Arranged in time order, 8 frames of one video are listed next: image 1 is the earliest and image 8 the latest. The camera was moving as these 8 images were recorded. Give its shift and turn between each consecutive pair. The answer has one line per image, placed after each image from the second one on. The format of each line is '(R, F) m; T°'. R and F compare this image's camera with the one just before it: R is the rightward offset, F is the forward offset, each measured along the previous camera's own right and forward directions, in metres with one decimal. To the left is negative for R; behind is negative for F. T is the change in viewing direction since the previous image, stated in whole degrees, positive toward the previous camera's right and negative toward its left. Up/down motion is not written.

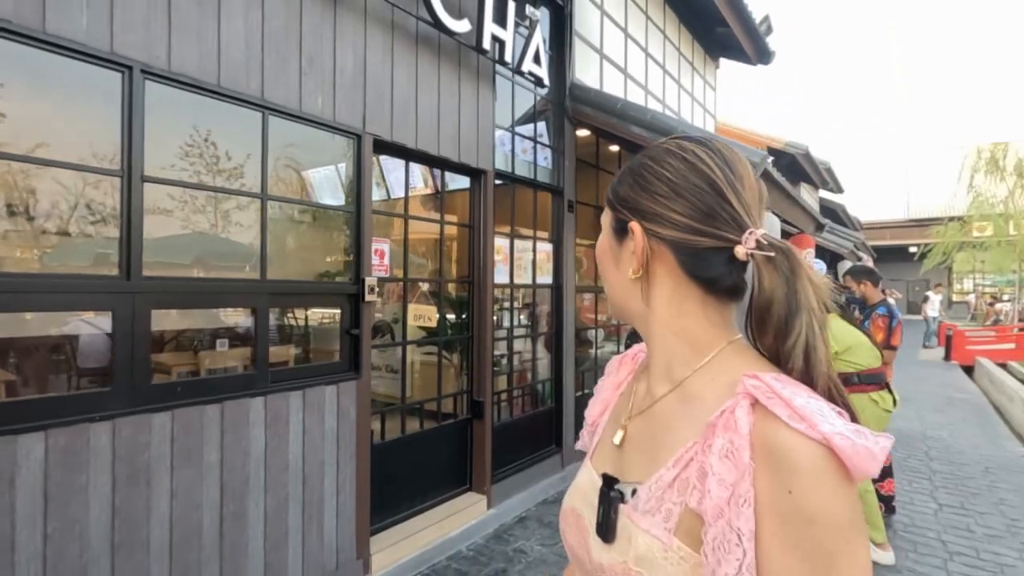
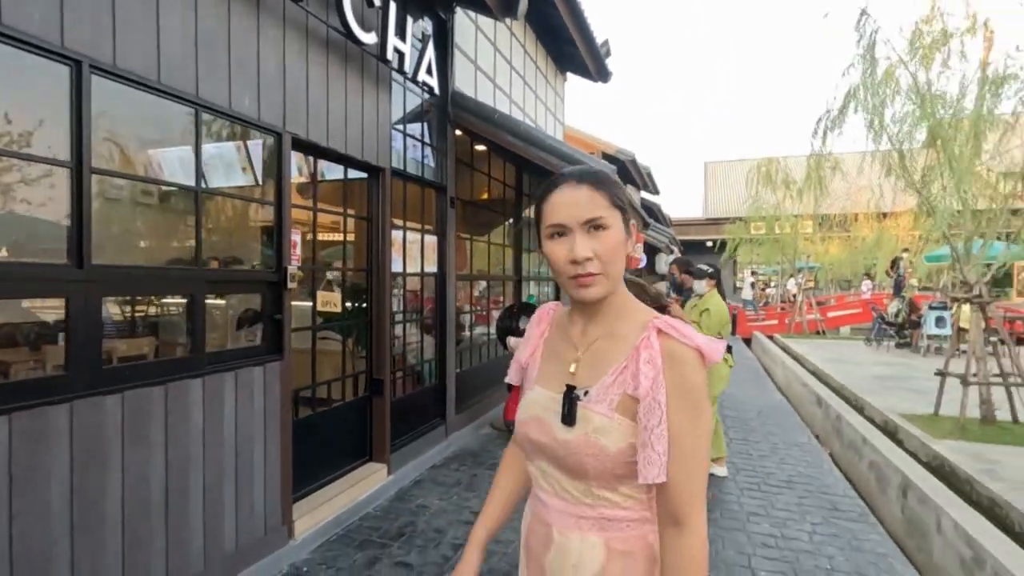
(-0.5, -0.4) m; +16°
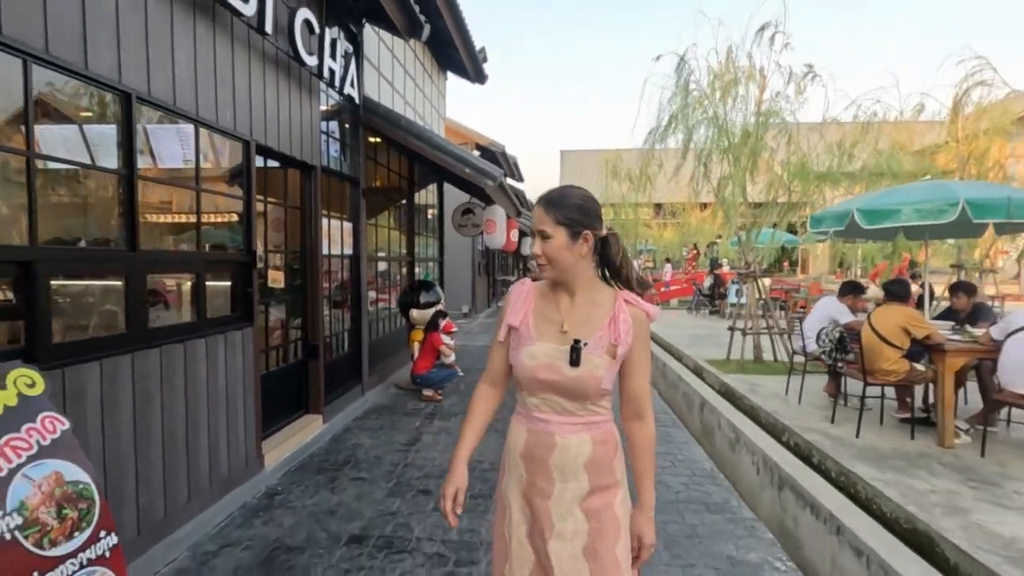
(-0.5, -1.1) m; +13°
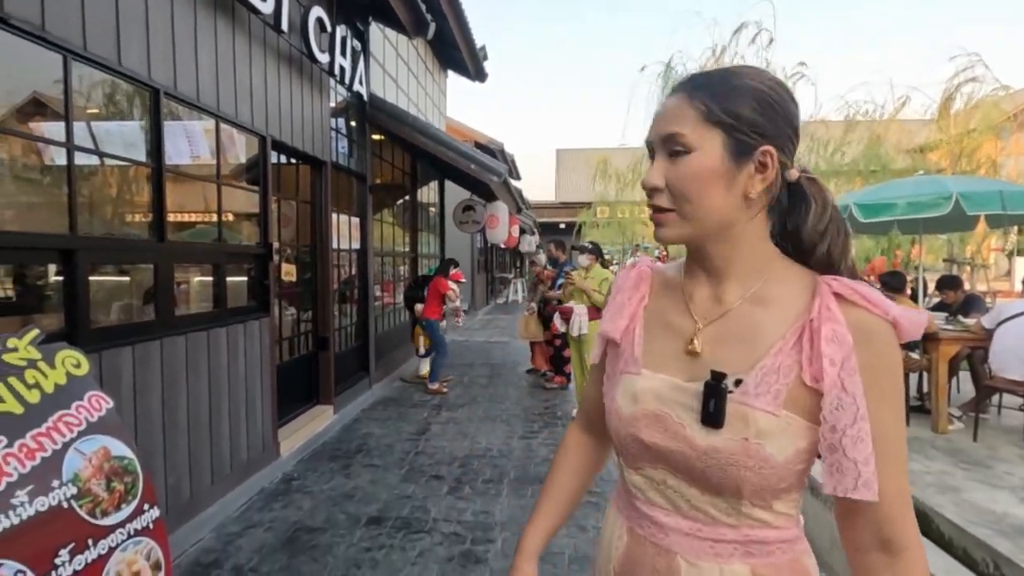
(-0.1, -0.1) m; +1°
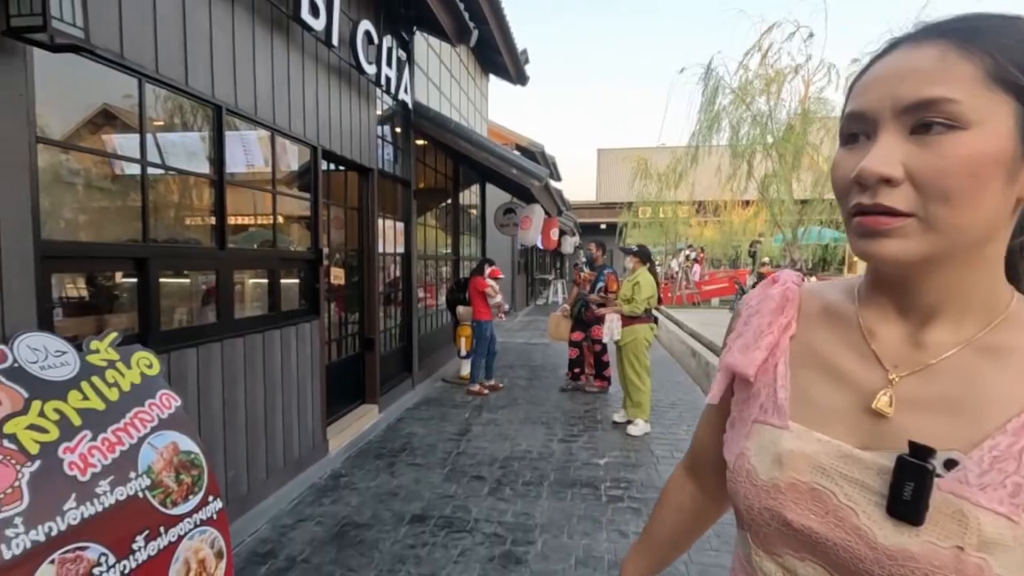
(0.0, -0.1) m; -4°
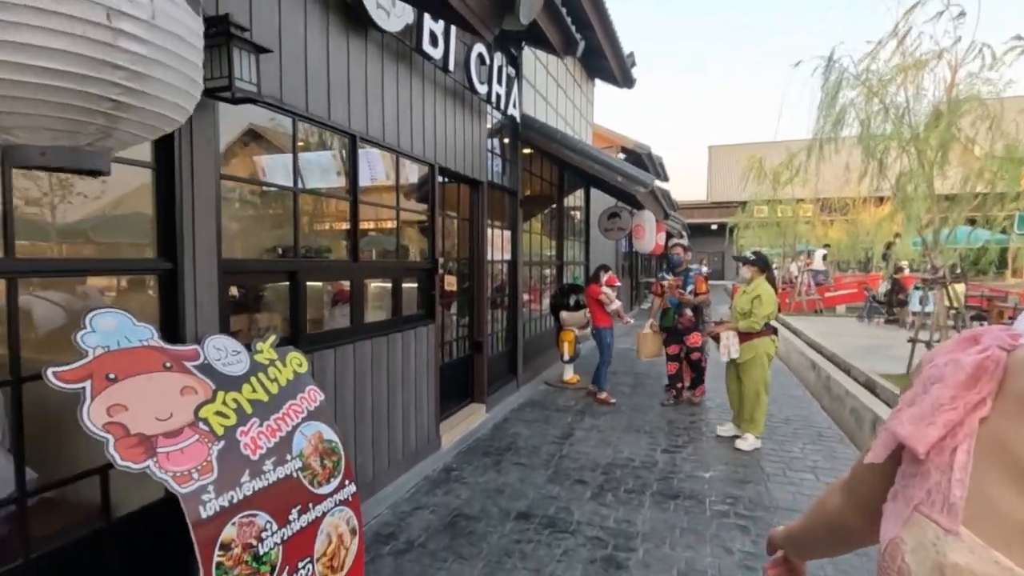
(0.0, -0.2) m; -10°
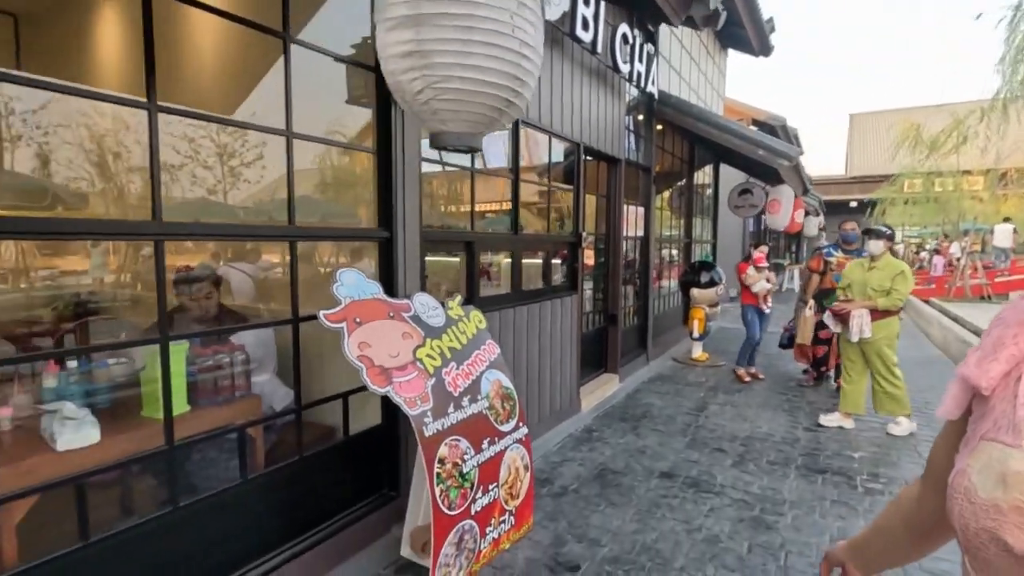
(-0.2, -0.3) m; -11°
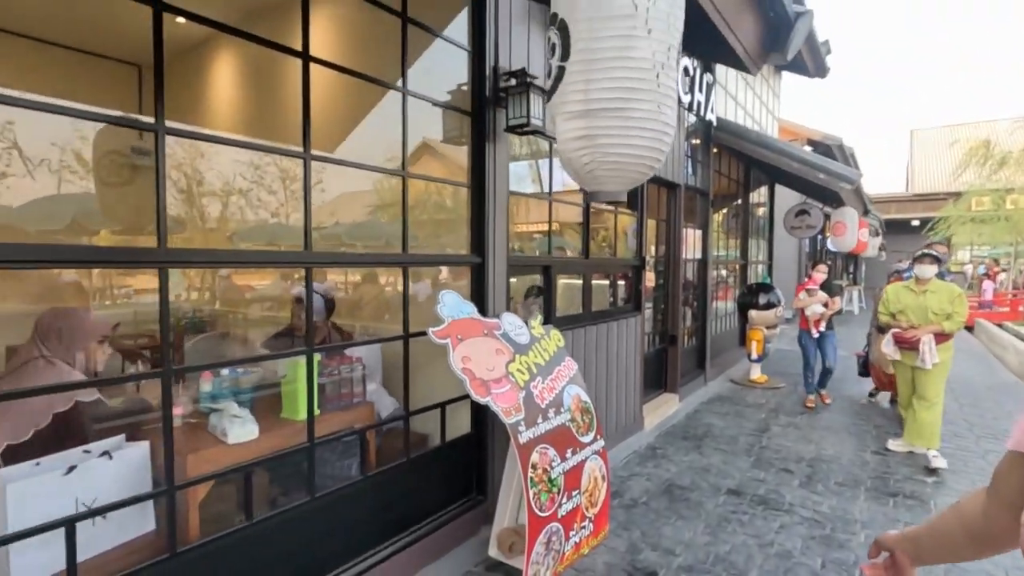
(-0.2, -0.2) m; -4°
